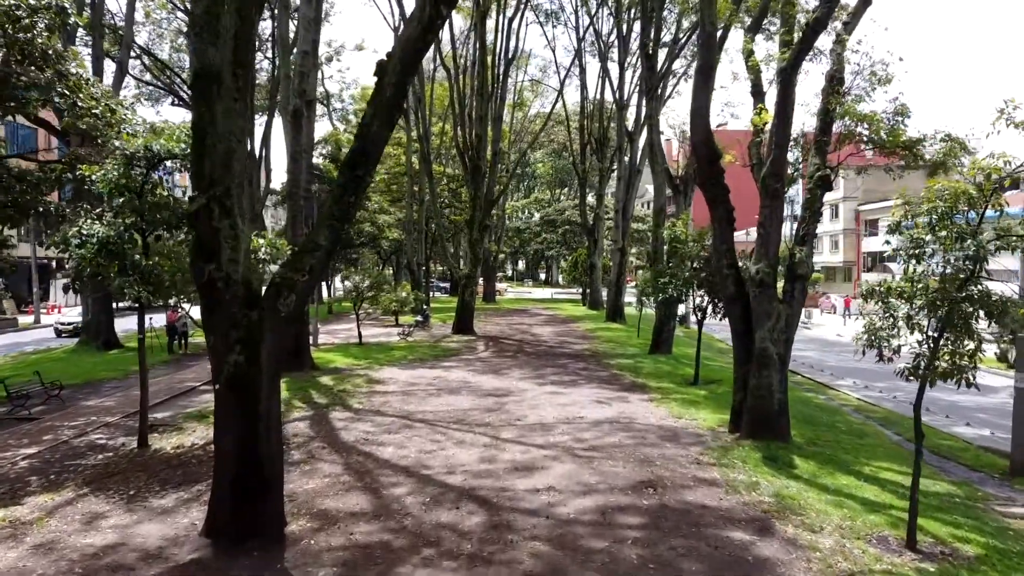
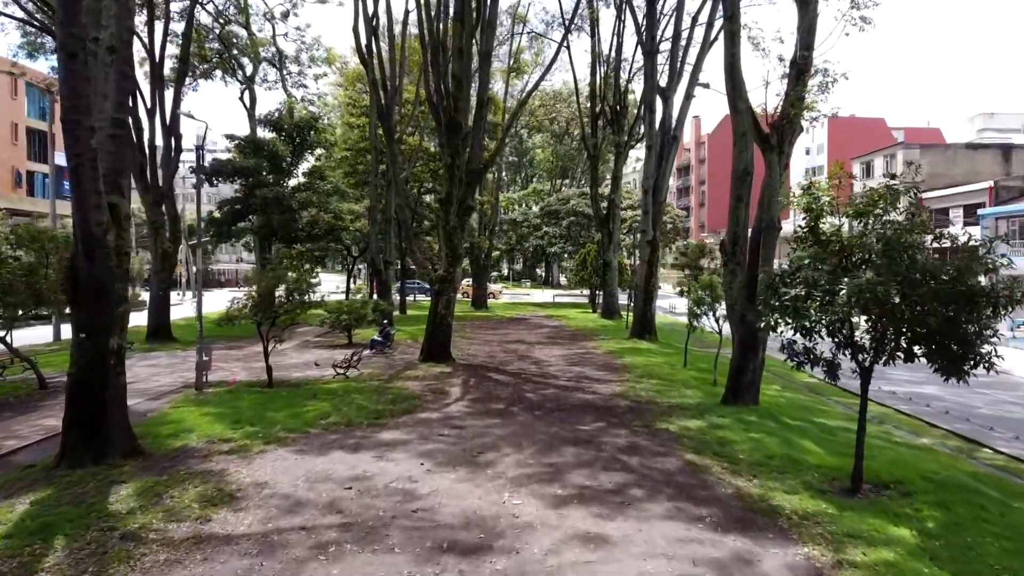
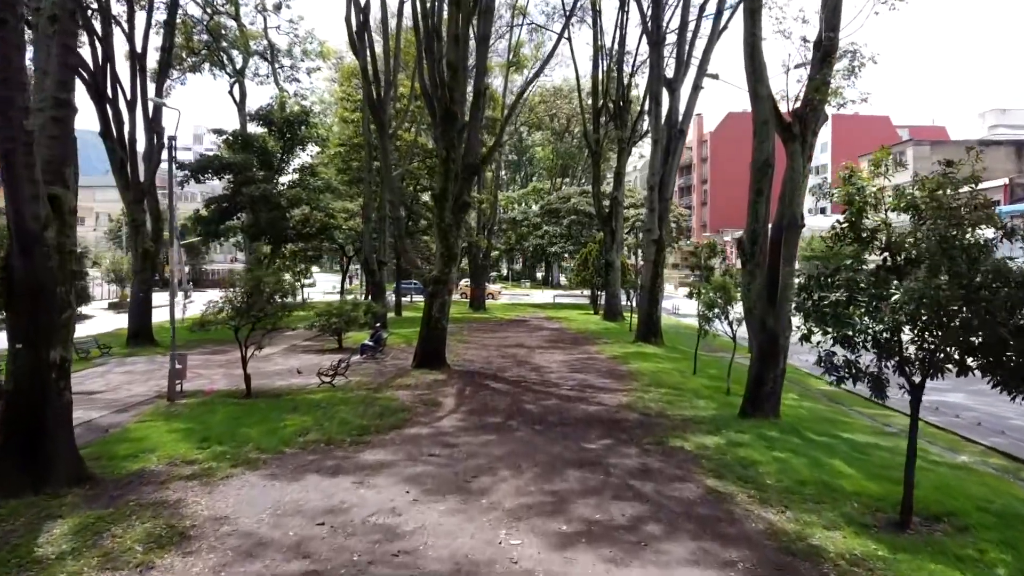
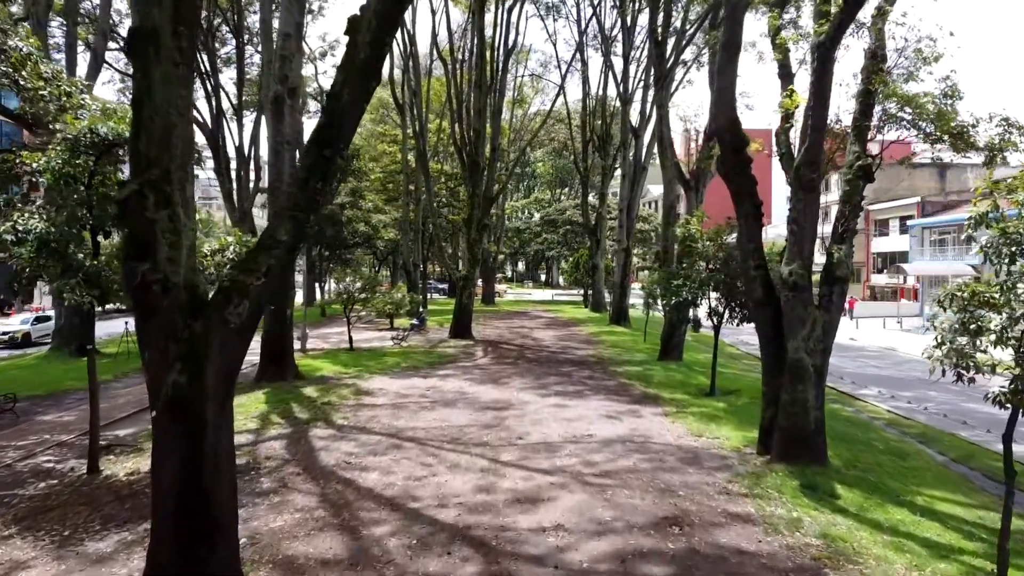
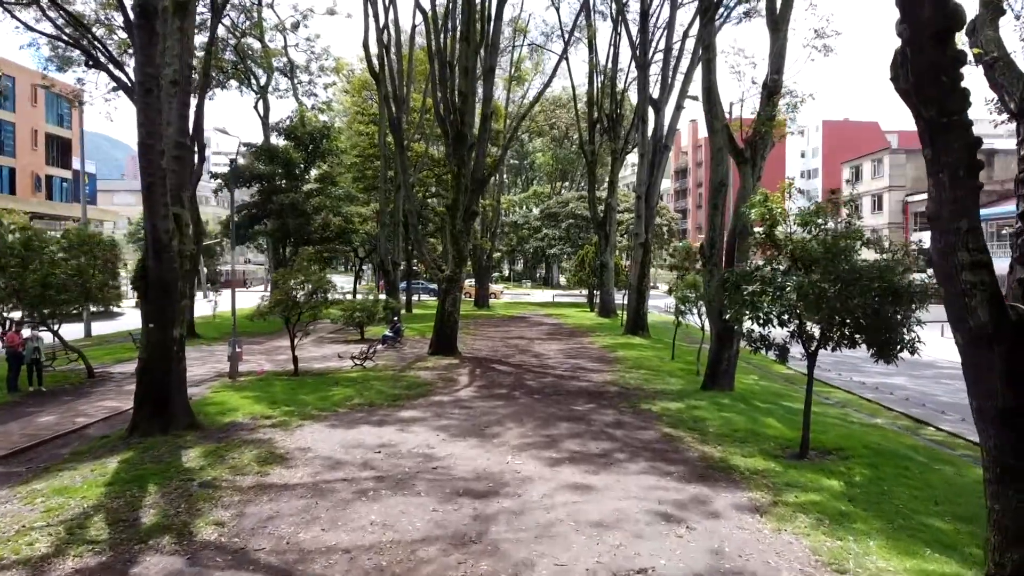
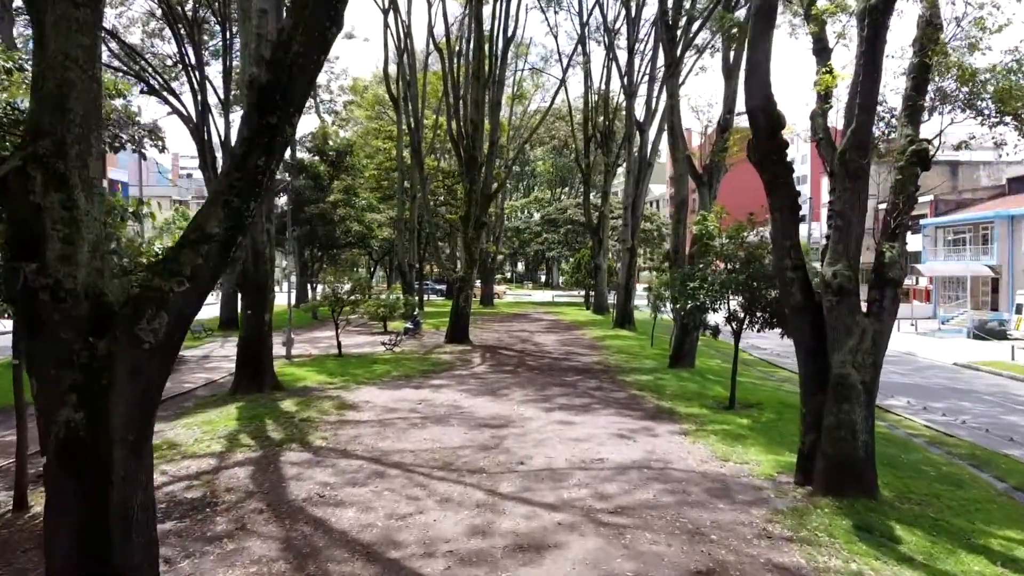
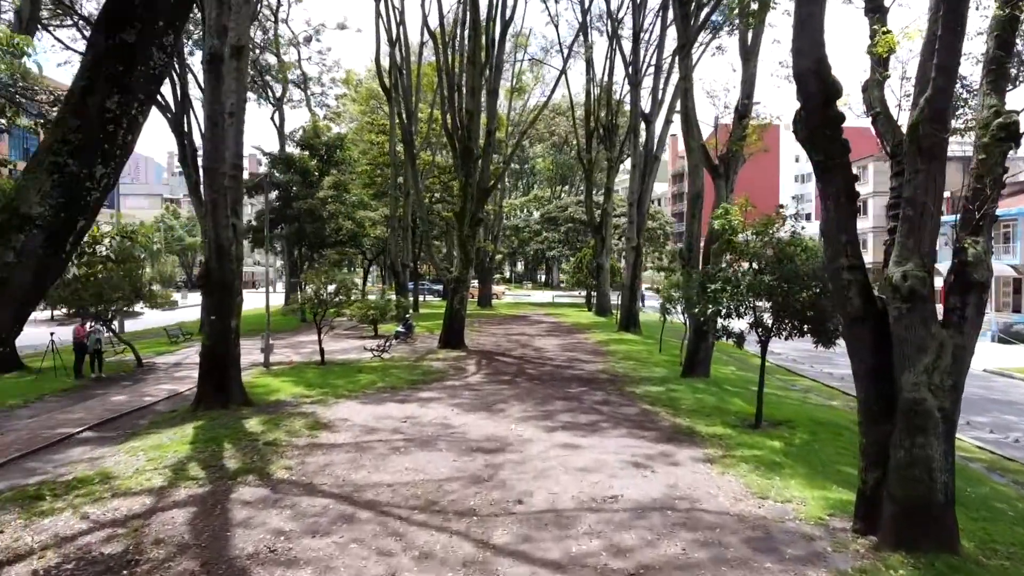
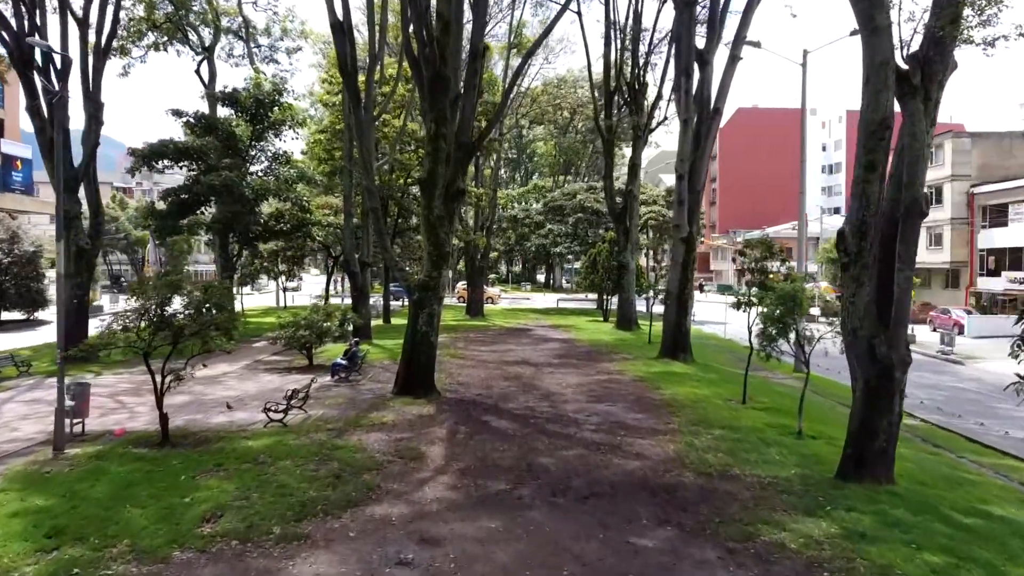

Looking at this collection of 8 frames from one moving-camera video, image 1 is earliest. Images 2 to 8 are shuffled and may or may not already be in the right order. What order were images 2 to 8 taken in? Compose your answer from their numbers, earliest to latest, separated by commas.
4, 6, 7, 5, 2, 3, 8
